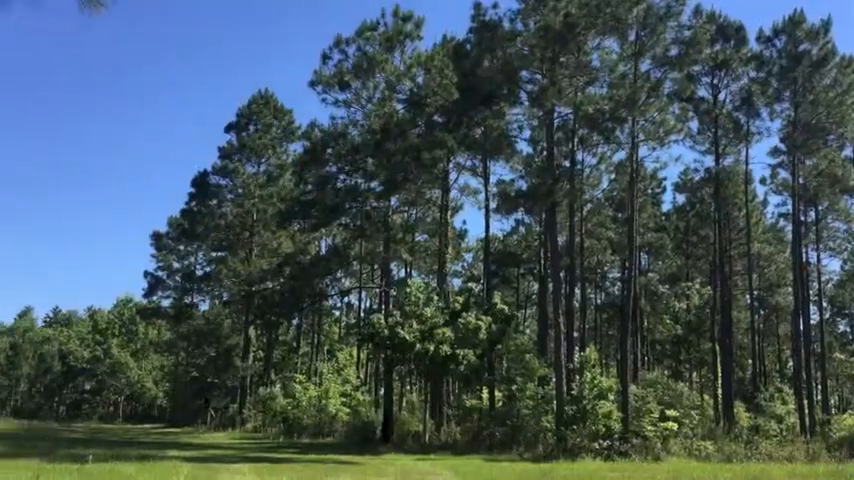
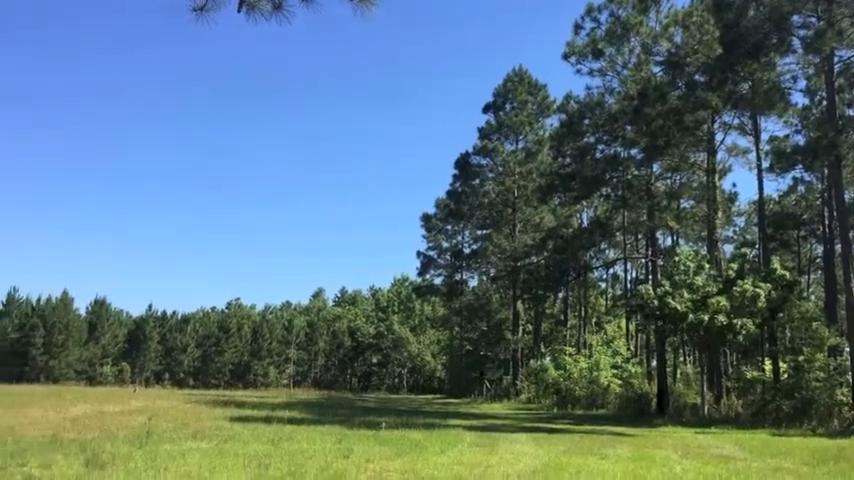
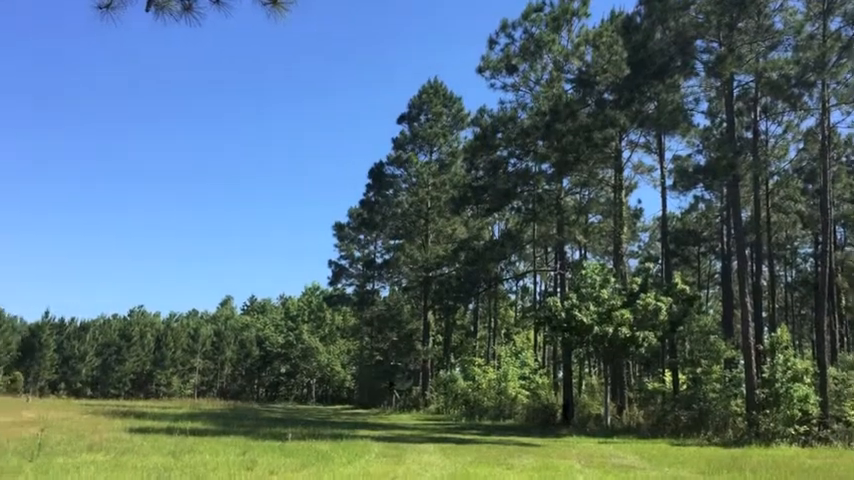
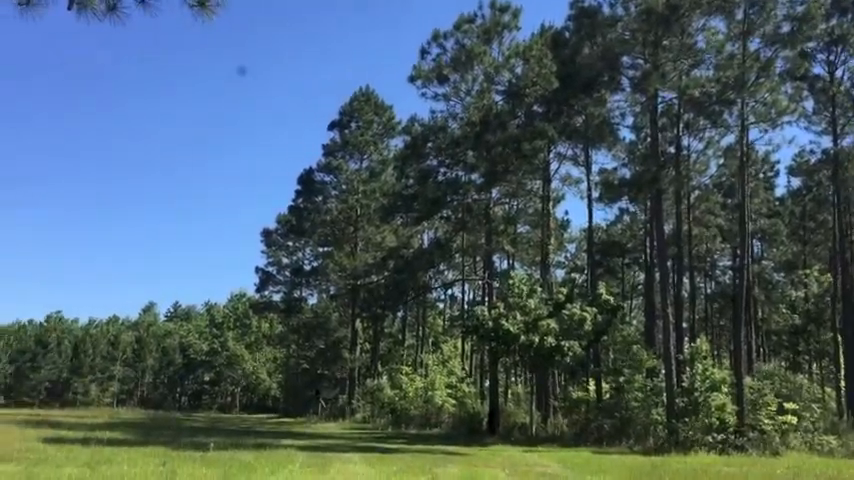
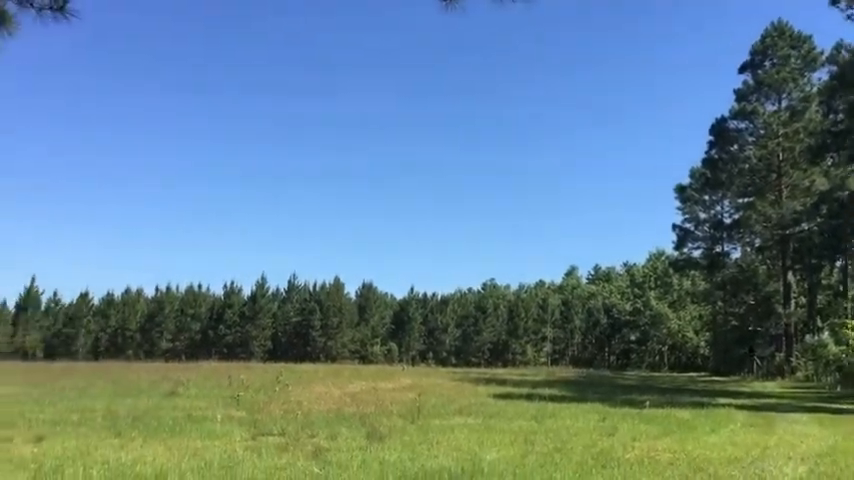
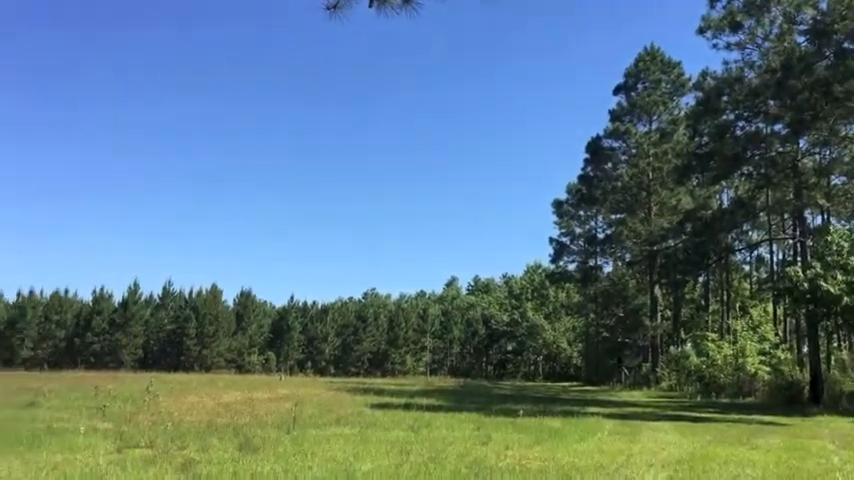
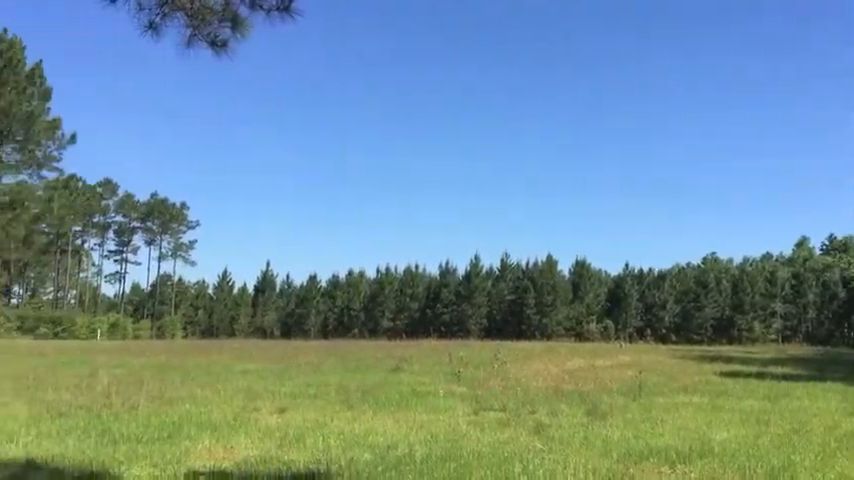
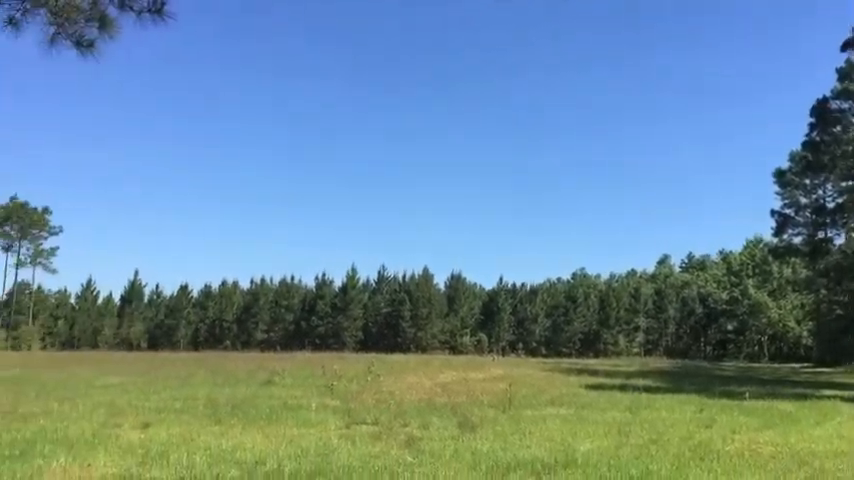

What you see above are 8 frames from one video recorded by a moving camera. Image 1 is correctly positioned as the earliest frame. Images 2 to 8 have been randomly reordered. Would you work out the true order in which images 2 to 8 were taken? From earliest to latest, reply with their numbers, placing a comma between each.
4, 3, 2, 6, 5, 8, 7
